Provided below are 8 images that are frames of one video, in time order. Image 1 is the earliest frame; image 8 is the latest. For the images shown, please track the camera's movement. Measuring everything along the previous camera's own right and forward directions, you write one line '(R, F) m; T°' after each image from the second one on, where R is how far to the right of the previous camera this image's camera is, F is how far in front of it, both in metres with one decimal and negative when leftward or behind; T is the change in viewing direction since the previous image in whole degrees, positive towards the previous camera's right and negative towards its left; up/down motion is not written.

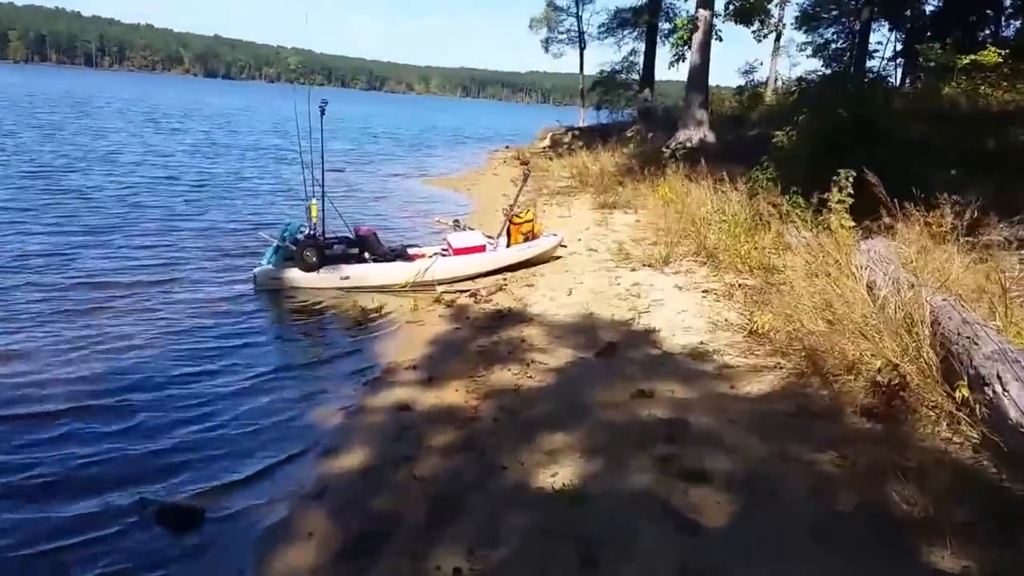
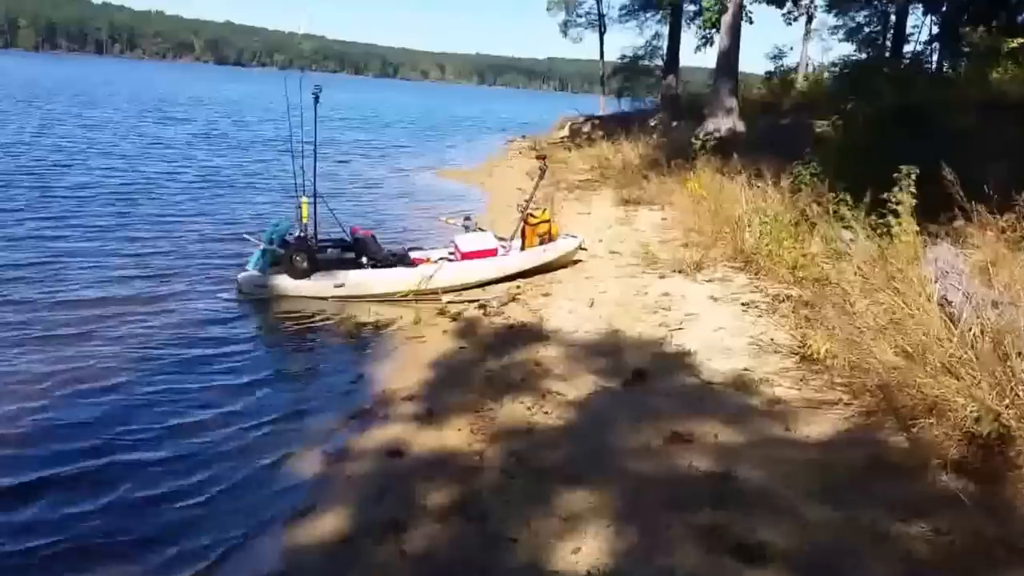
(0.0, +1.1) m; -1°
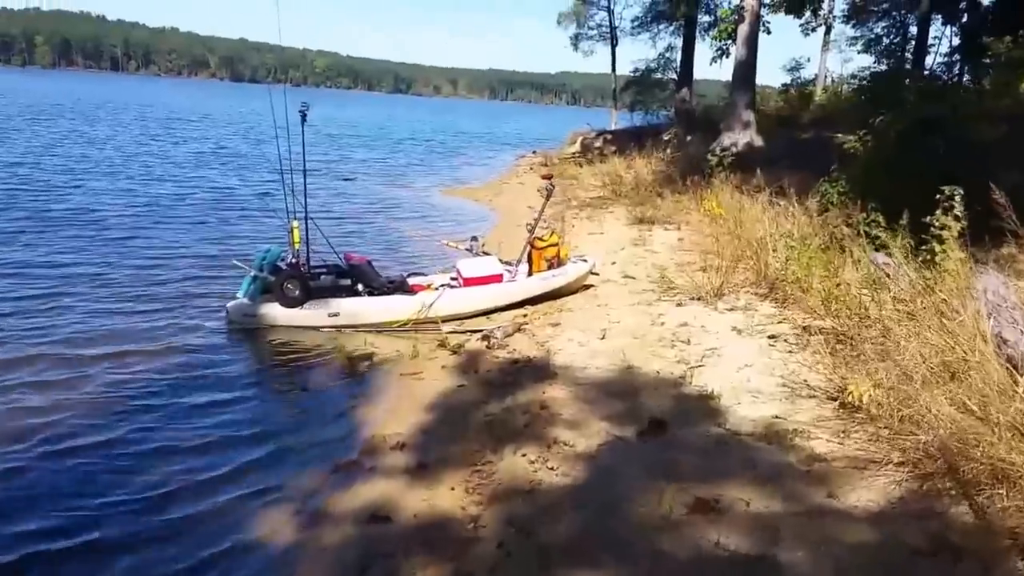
(+0.1, +0.7) m; -1°
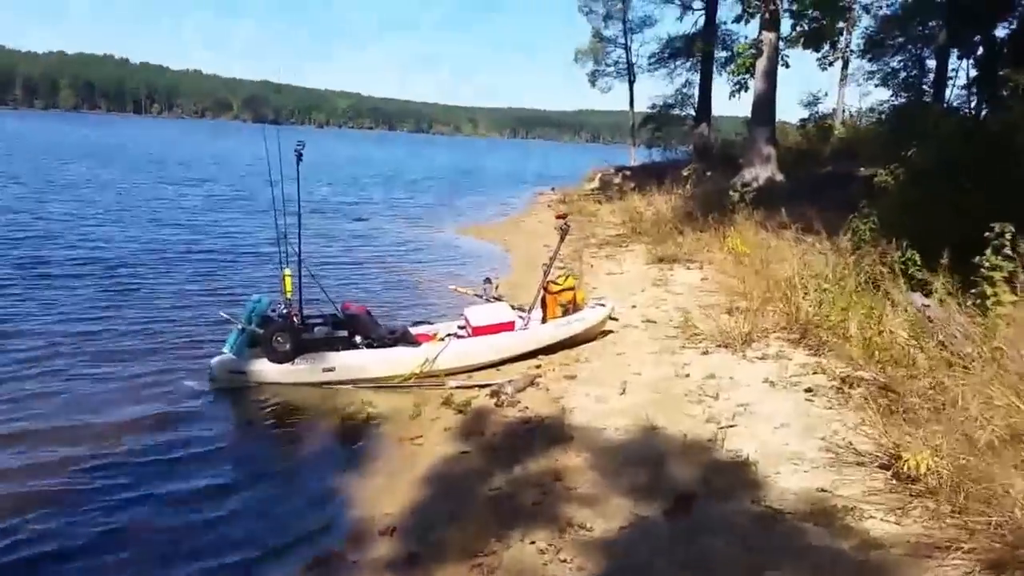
(+0.1, +0.7) m; -1°
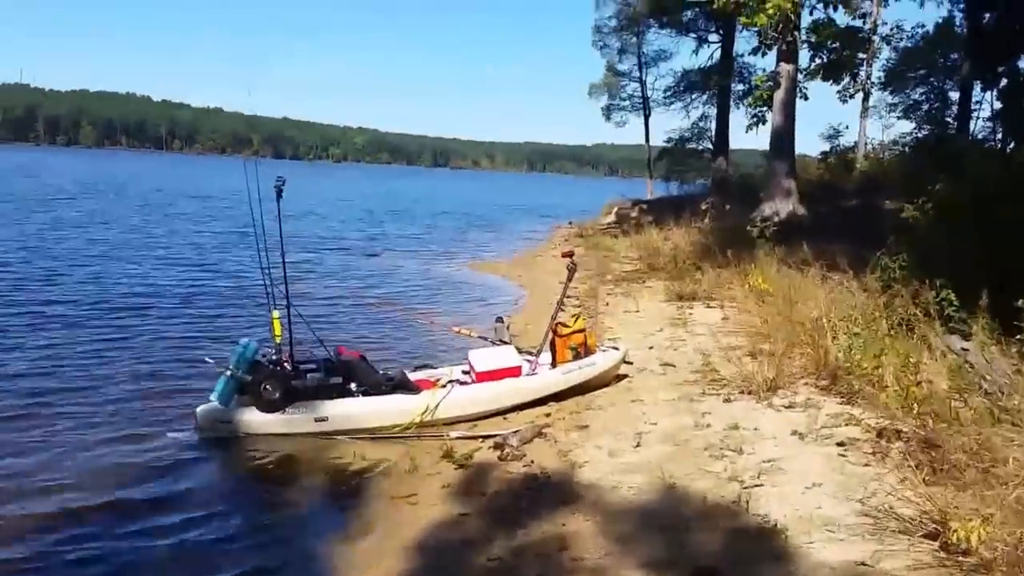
(+0.1, +0.5) m; -1°
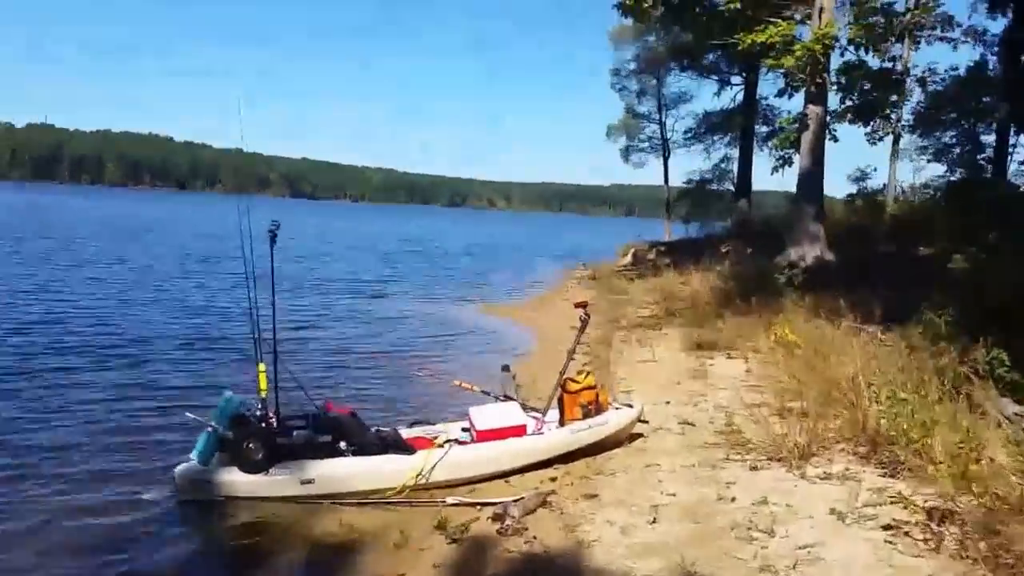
(+0.1, +0.7) m; -1°
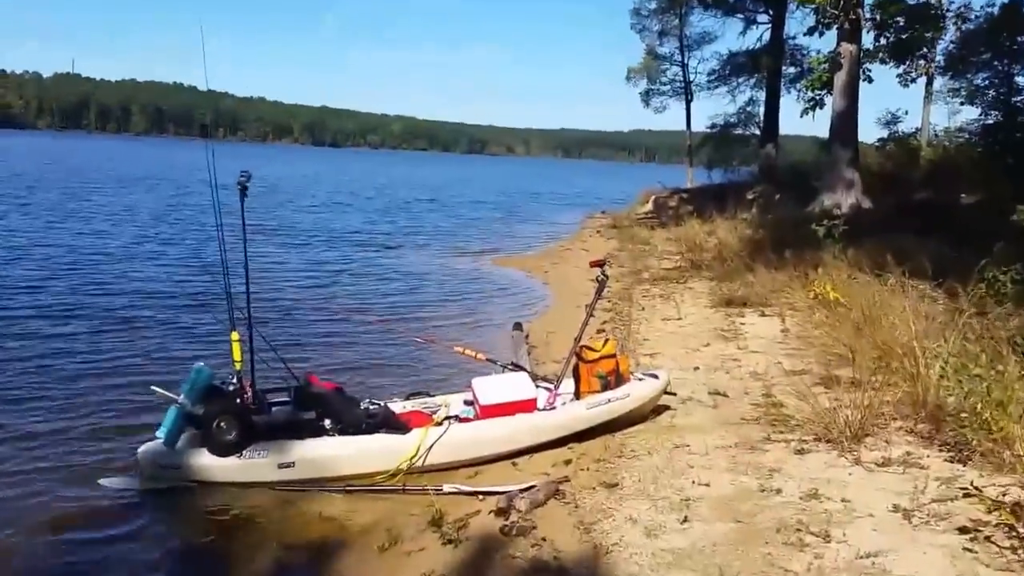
(+0.1, +1.0) m; -1°
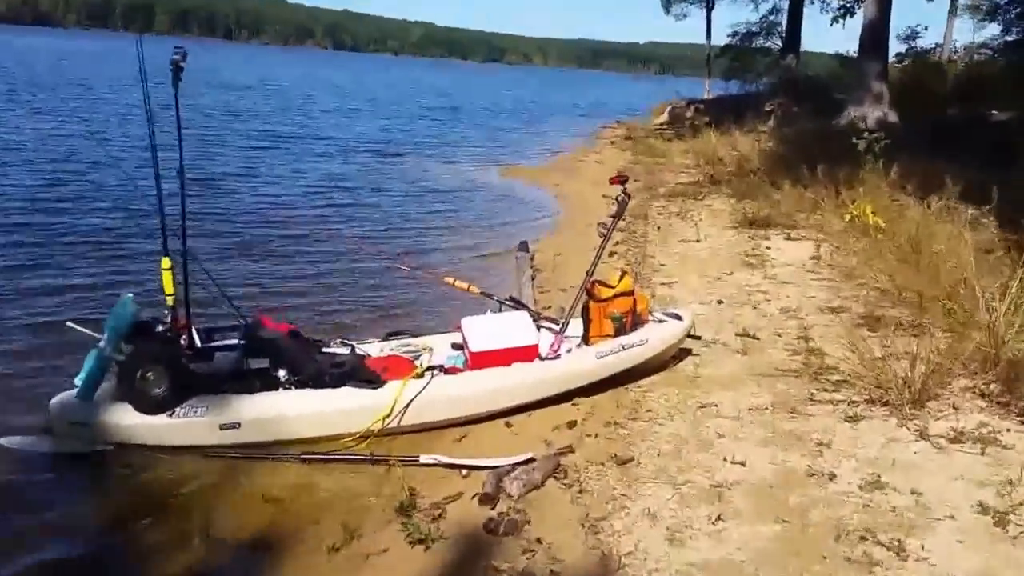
(+0.1, +1.2) m; 0°
